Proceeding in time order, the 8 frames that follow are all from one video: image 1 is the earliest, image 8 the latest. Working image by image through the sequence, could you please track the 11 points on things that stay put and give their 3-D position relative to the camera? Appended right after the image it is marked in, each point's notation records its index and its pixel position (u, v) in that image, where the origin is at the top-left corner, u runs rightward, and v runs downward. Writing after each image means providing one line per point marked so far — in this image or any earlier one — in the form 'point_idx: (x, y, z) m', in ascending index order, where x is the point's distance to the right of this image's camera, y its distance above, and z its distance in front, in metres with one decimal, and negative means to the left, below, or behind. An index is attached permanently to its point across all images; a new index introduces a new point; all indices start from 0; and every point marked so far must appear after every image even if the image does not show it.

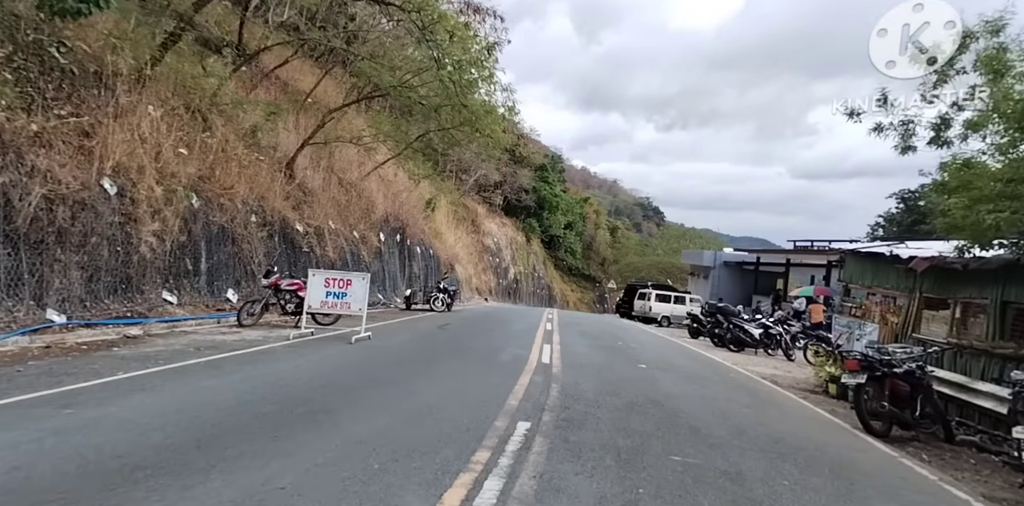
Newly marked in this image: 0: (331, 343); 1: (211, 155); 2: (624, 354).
0: (-4.0, -2.0, +12.6) m
1: (-8.9, +3.1, +16.7) m
2: (+3.1, -3.0, +15.6) m
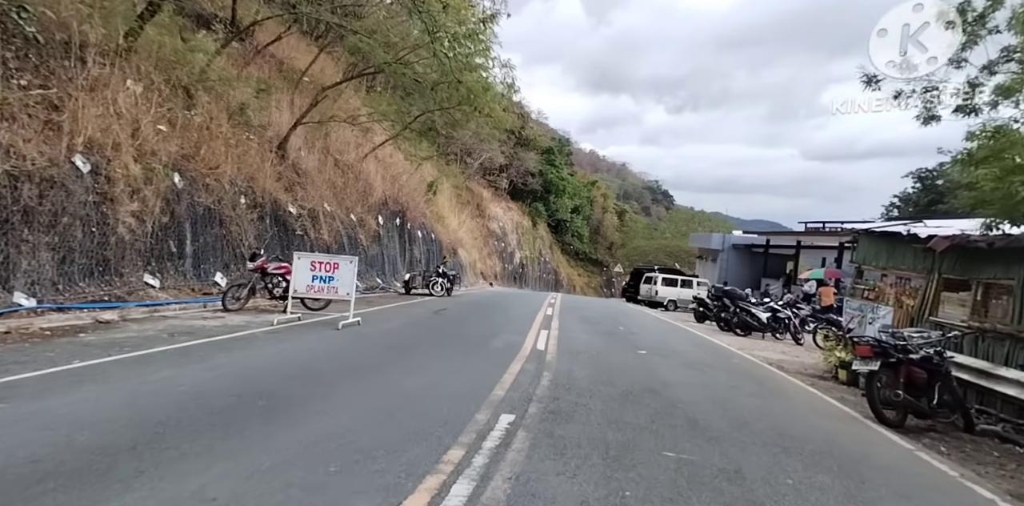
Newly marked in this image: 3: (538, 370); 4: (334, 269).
0: (-4.2, -1.6, +12.1) m
1: (-9.0, +3.6, +16.1) m
2: (+3.0, -2.5, +15.0) m
3: (+0.4, -2.1, +9.9) m
4: (-4.1, -0.4, +13.0) m
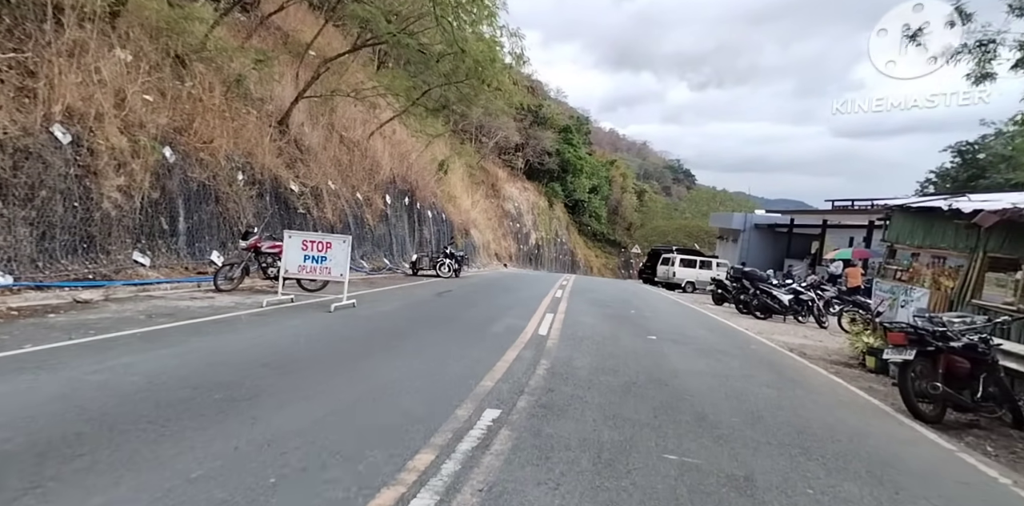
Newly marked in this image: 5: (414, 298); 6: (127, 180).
0: (-4.2, -1.2, +11.5) m
1: (-8.9, +4.2, +15.5) m
2: (+3.1, -1.9, +14.2) m
3: (+0.4, -1.7, +9.2) m
4: (-4.1, +0.1, +12.4) m
5: (-2.7, -1.3, +15.5) m
6: (-8.5, +1.7, +12.5) m
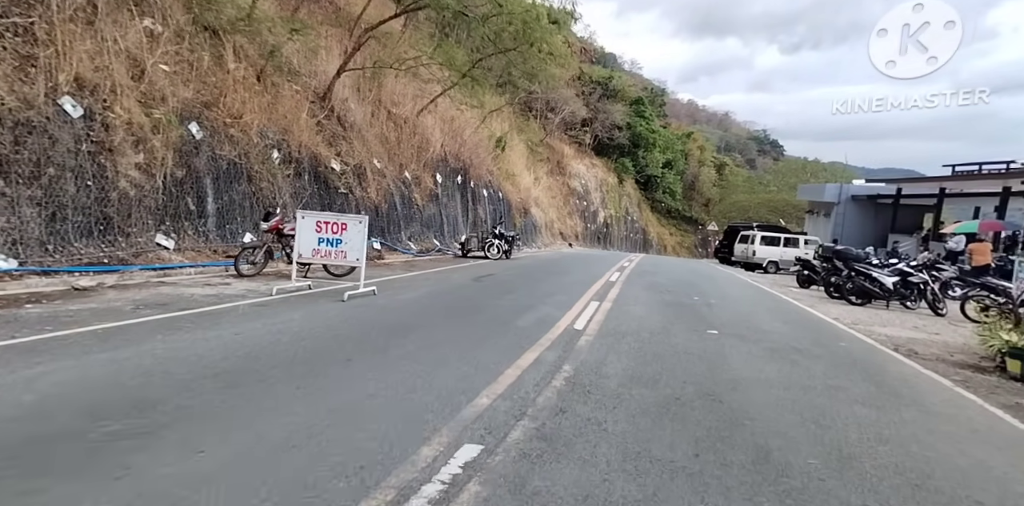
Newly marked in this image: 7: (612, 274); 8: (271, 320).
0: (-3.6, -0.9, +10.4) m
1: (-7.8, +4.6, +14.8) m
2: (+3.9, -1.5, +12.1) m
3: (+0.6, -1.5, +7.5) m
4: (-3.4, +0.4, +11.2) m
5: (-1.6, -0.8, +14.2) m
6: (-7.8, +2.0, +11.9) m
7: (+3.5, -0.7, +19.8) m
8: (-3.7, -1.0, +8.6) m
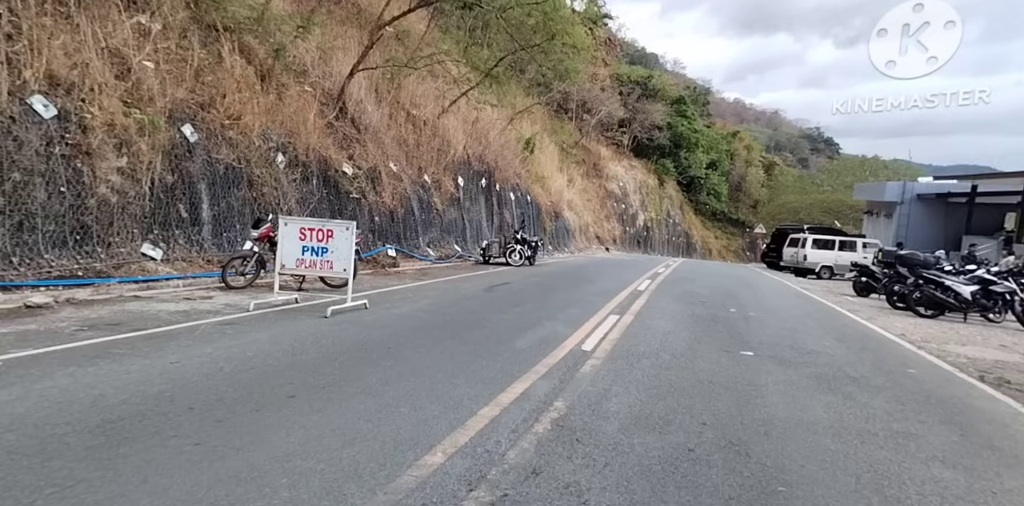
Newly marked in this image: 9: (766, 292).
0: (-3.6, -1.1, +9.3) m
1: (-7.5, +4.3, +14.0) m
2: (+4.1, -1.6, +10.4) m
3: (+0.4, -1.6, +6.1) m
4: (-3.3, +0.3, +10.1) m
5: (-1.3, -1.0, +12.9) m
6: (-7.7, +1.8, +11.1) m
7: (+4.3, -0.9, +18.2) m
8: (-3.8, -1.2, +7.6) m
9: (+8.1, -1.2, +17.8) m
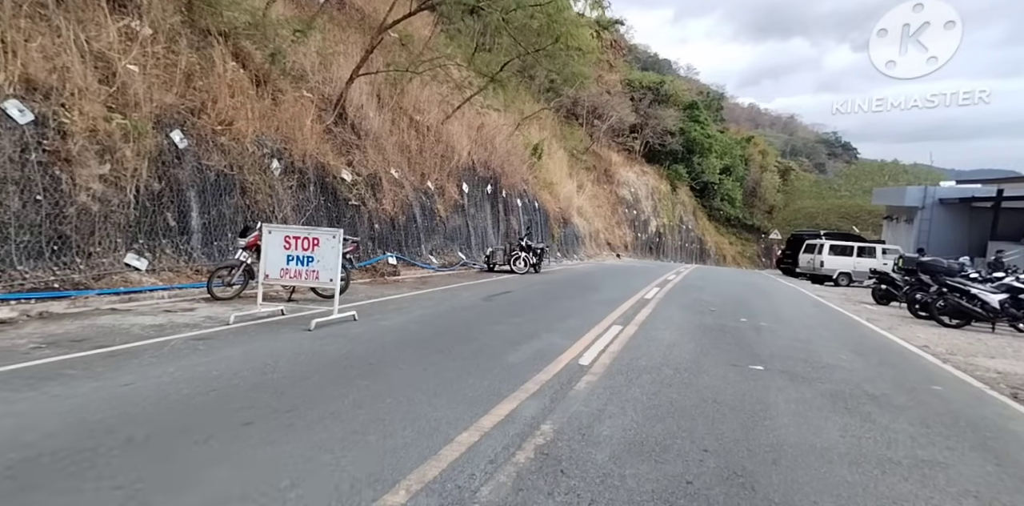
0: (-3.7, -1.2, +8.9) m
1: (-7.5, +4.1, +13.7) m
2: (+4.0, -1.7, +9.7) m
3: (+0.2, -1.7, +5.5) m
4: (-3.4, +0.1, +9.6) m
5: (-1.3, -1.2, +12.4) m
6: (-7.7, +1.6, +10.8) m
7: (+4.4, -1.1, +17.5) m
8: (-4.0, -1.3, +7.1) m
9: (+8.2, -1.4, +17.0) m
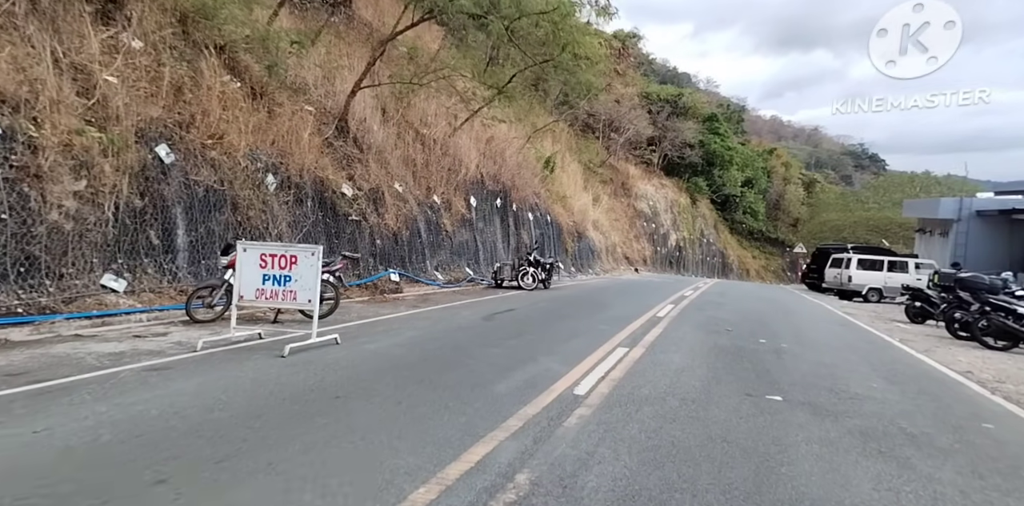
0: (-3.8, -1.5, +8.2) m
1: (-7.5, +3.7, +13.3) m
2: (+3.9, -2.0, +8.8) m
3: (-0.1, -1.9, +4.7) m
4: (-3.6, -0.2, +9.0) m
5: (-1.4, -1.6, +11.7) m
6: (-7.8, +1.3, +10.4) m
7: (+4.5, -1.6, +16.5) m
8: (-4.2, -1.5, +6.5) m
9: (+8.4, -1.9, +15.9) m
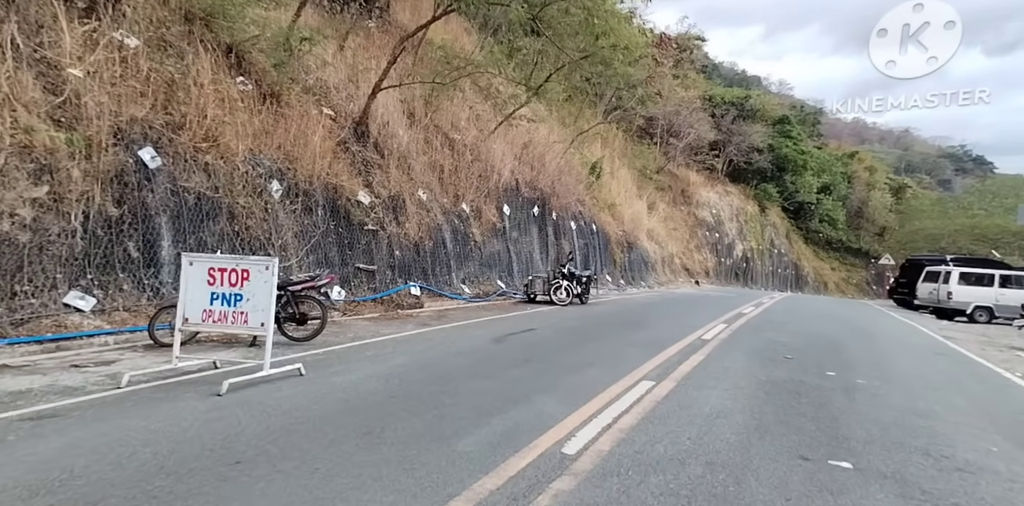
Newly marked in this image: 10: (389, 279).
0: (-4.0, -1.7, +6.9) m
1: (-7.1, +3.4, +12.5) m
2: (+3.7, -2.2, +6.6) m
3: (-0.7, -2.0, +3.0) m
4: (-3.7, -0.4, +7.7) m
5: (-1.2, -1.8, +10.0) m
6: (-7.8, +1.0, +9.6) m
7: (+5.2, -1.9, +14.2) m
8: (-4.6, -1.7, +5.2) m
9: (+8.9, -2.2, +13.1) m
10: (-3.5, -0.8, +15.9) m
